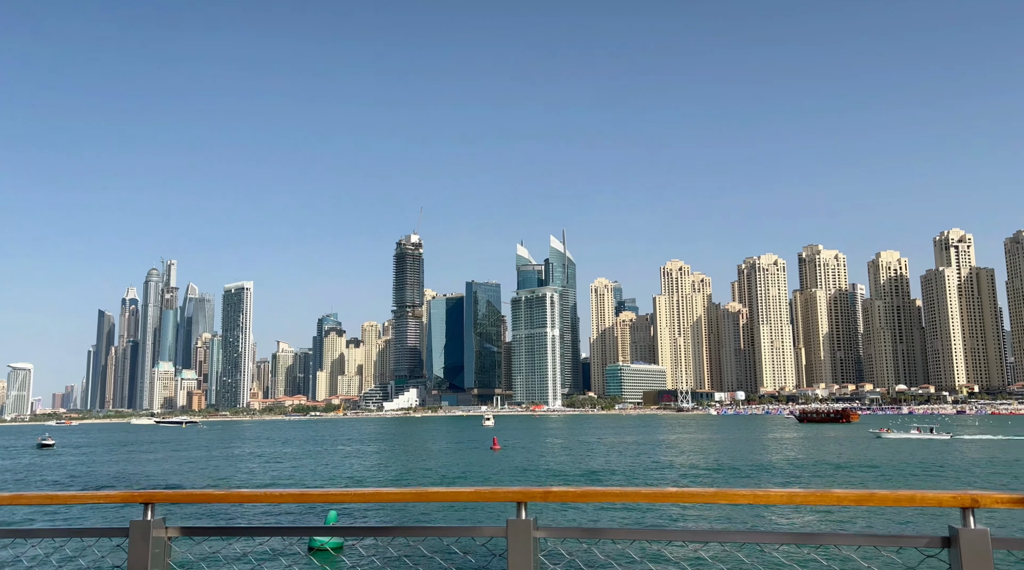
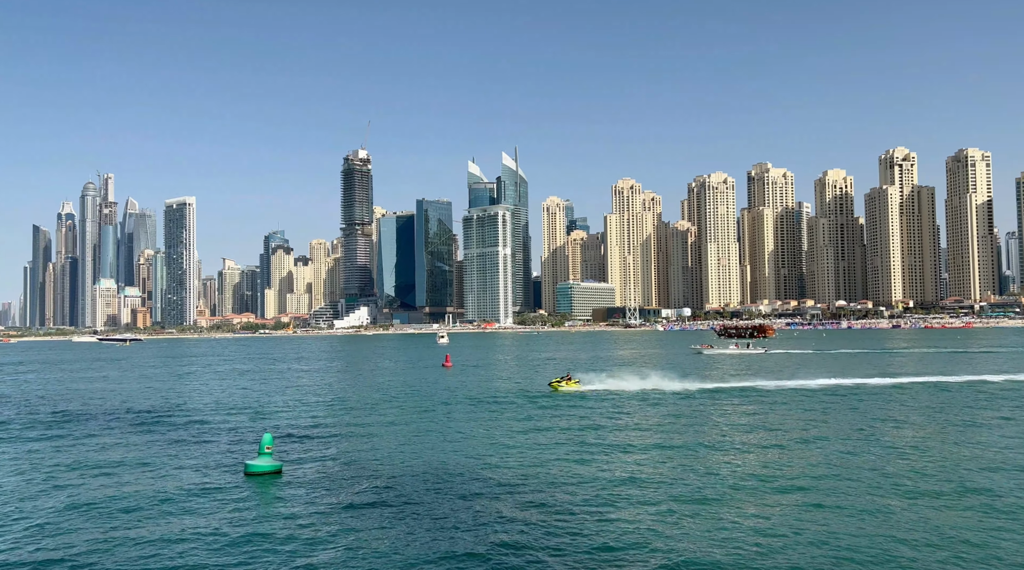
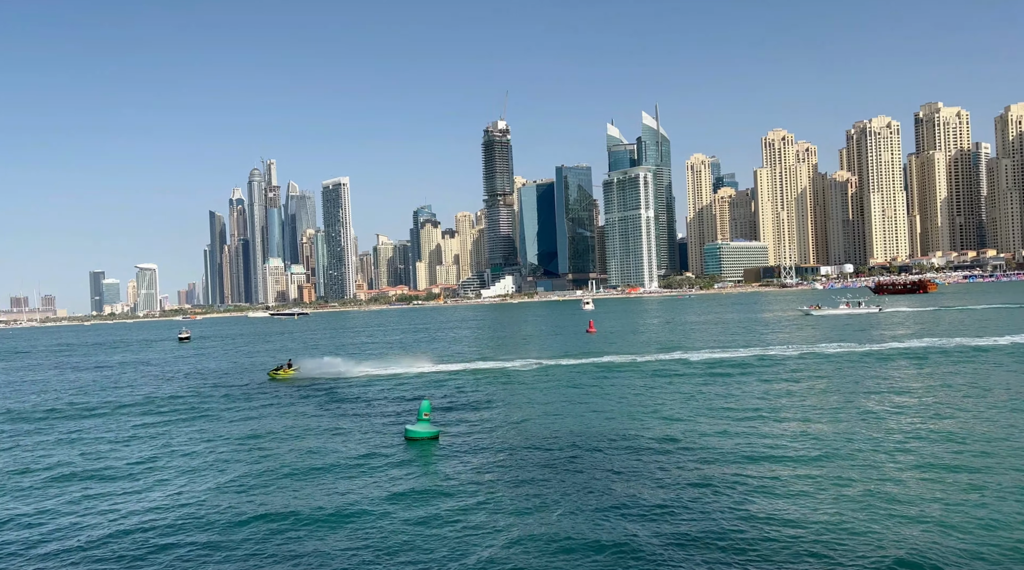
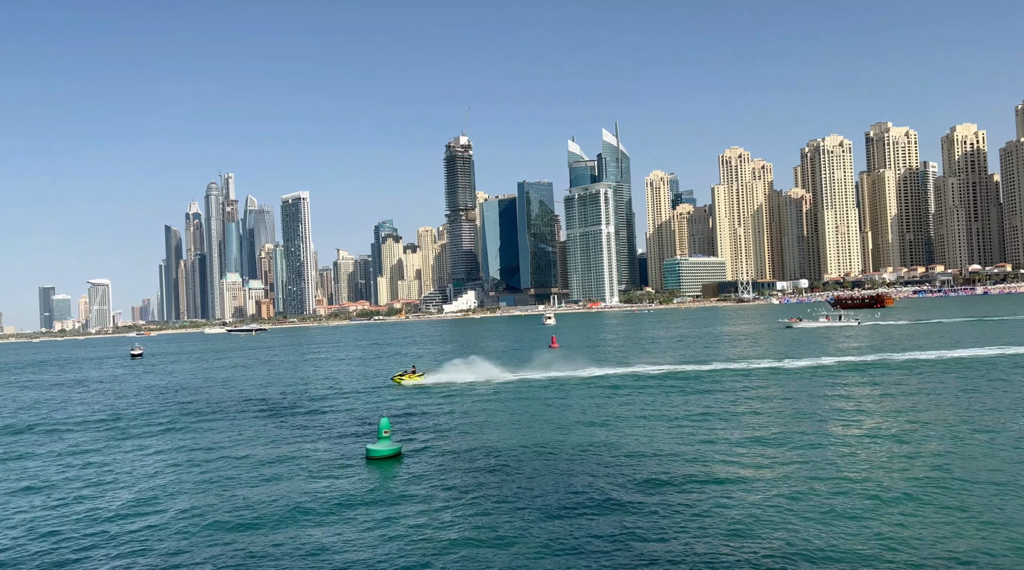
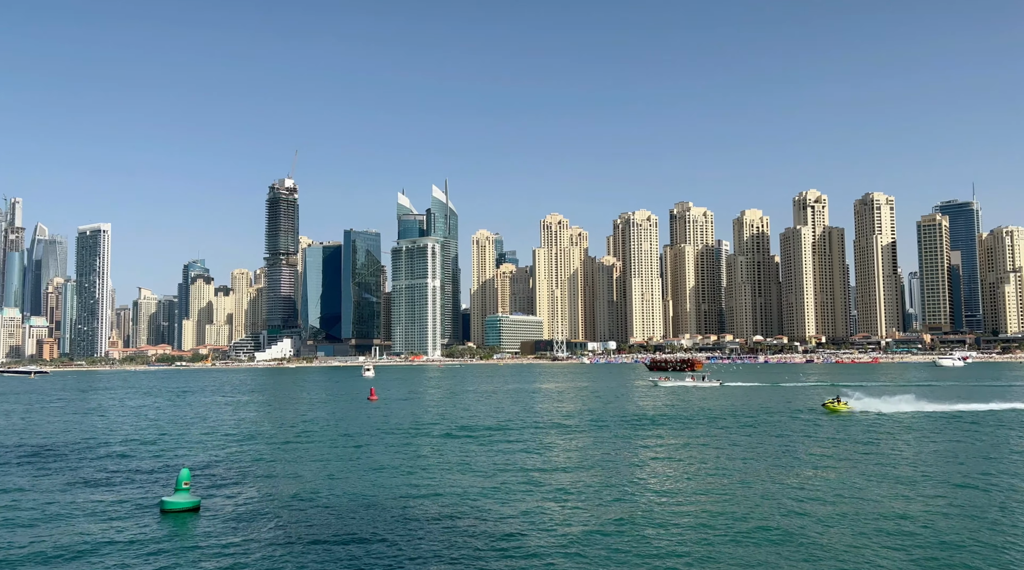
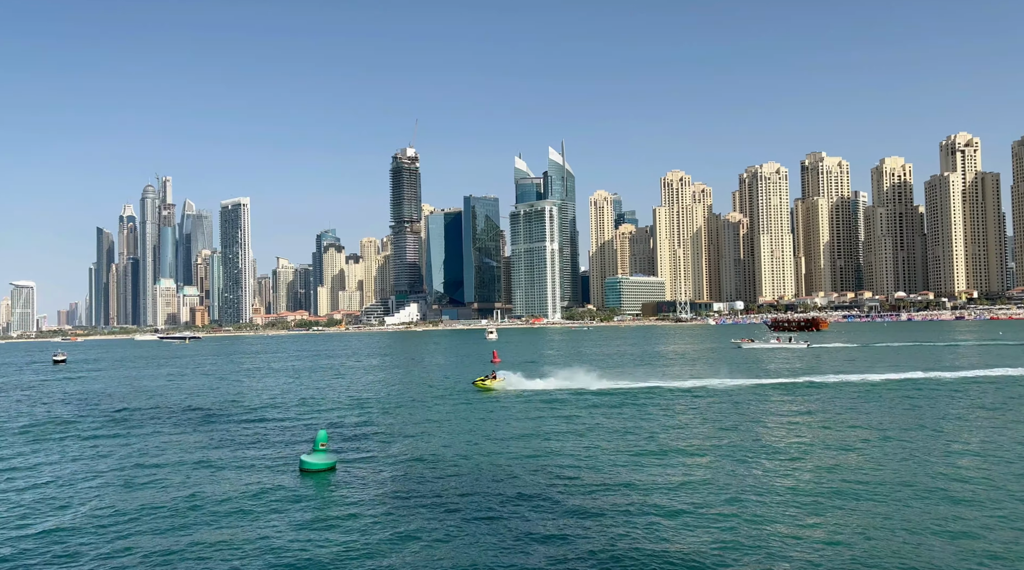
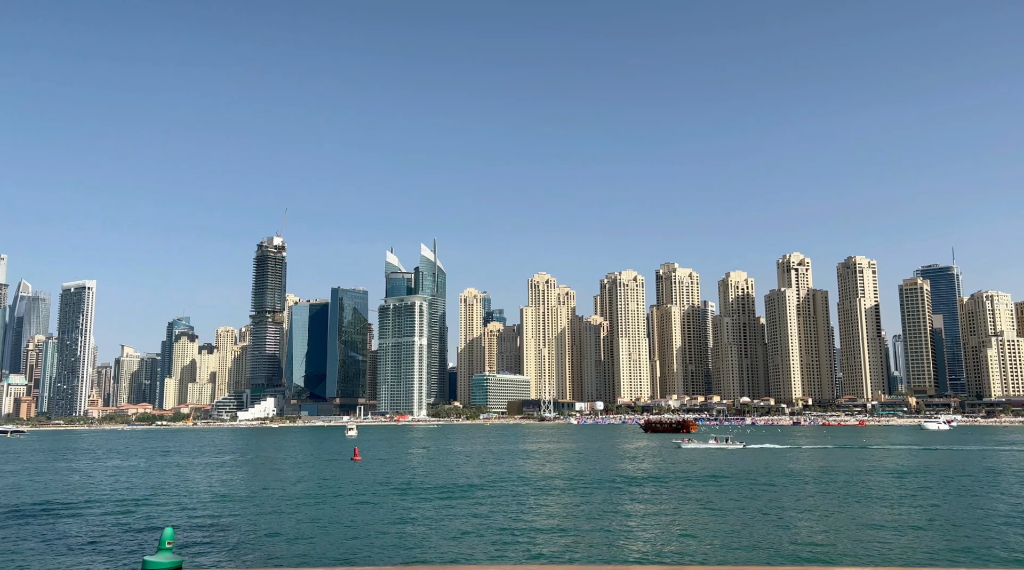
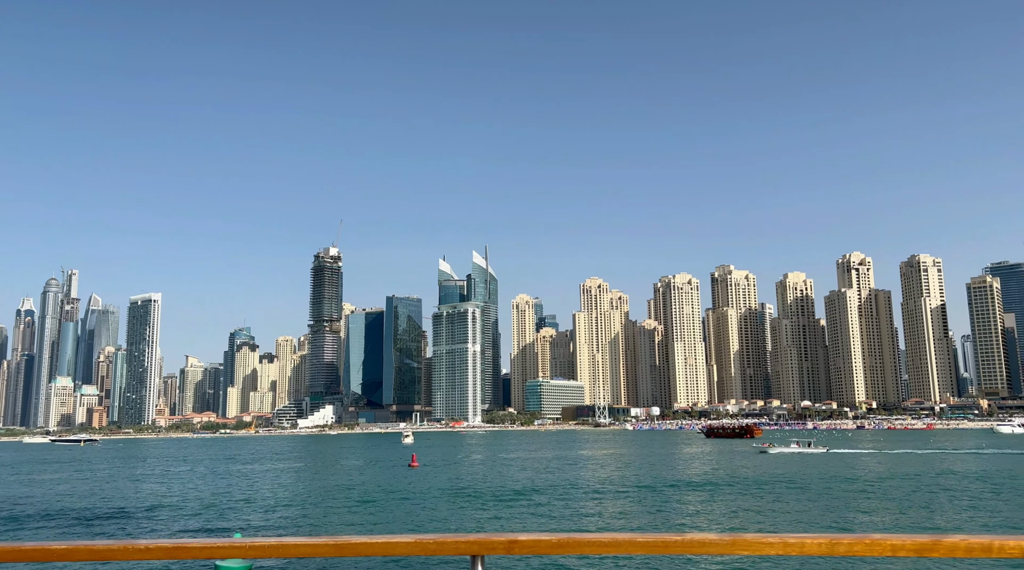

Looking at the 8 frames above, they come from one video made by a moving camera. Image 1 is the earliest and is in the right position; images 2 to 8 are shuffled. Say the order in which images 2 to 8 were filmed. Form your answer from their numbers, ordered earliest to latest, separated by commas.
8, 7, 5, 2, 6, 4, 3
